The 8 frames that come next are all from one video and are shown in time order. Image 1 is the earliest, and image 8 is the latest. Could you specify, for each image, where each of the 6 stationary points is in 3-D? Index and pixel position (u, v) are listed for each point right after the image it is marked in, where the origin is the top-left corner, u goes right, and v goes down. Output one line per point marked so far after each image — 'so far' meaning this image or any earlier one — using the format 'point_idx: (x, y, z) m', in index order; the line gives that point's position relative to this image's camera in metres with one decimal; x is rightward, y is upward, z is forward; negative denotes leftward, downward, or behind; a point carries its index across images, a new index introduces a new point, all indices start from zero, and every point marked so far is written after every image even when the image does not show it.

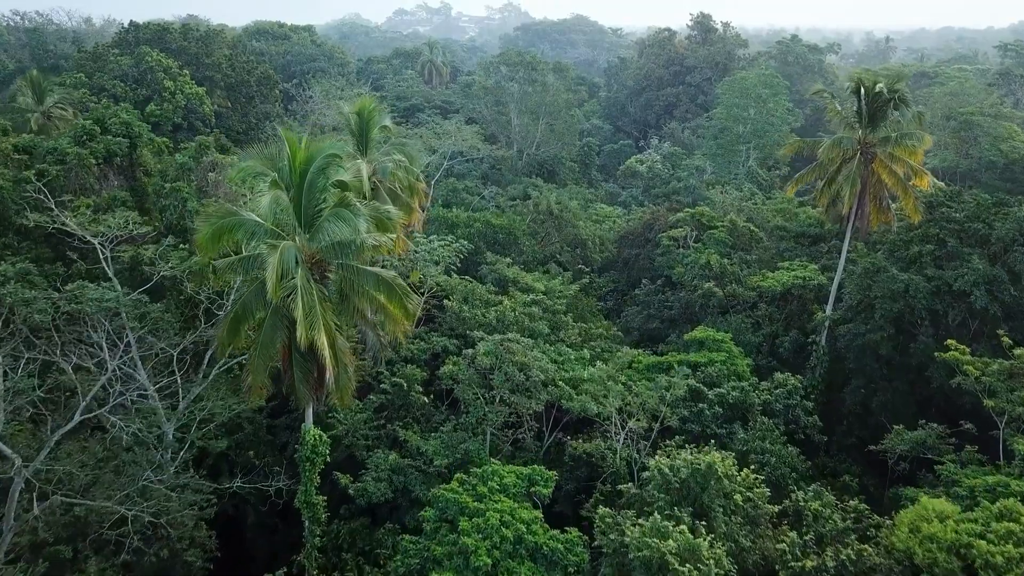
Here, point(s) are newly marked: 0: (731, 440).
0: (+3.1, -2.2, +10.5) m
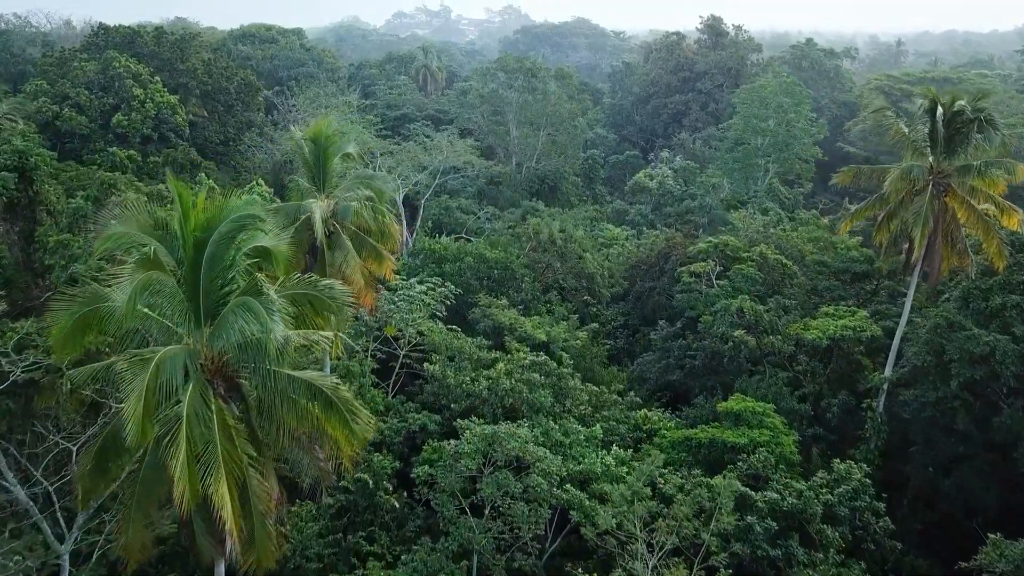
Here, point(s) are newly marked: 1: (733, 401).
0: (+3.0, -3.0, +8.2) m
1: (+3.3, -1.7, +11.1) m
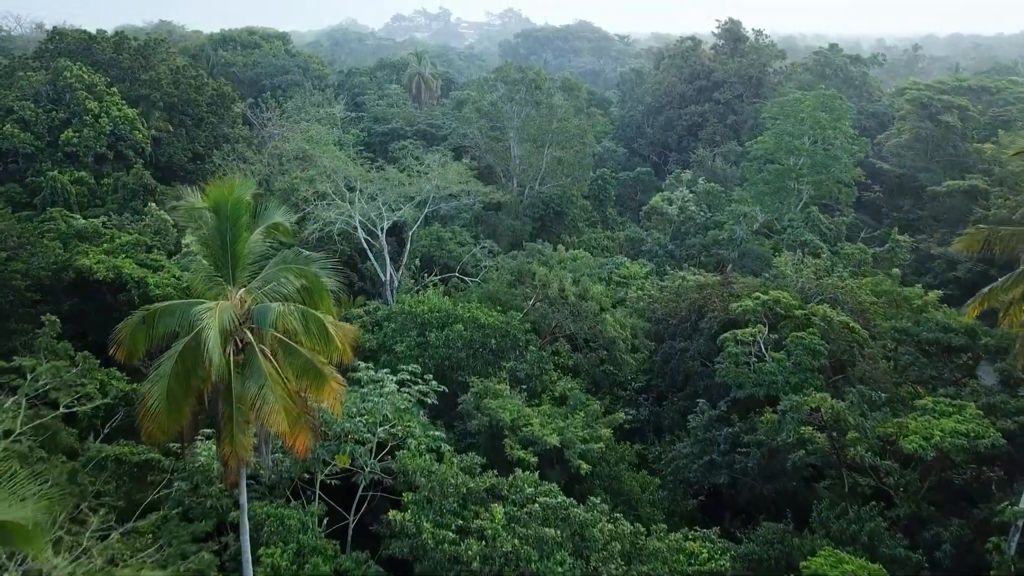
0: (+3.1, -4.2, +5.0) m
1: (+3.3, -2.9, +8.0) m
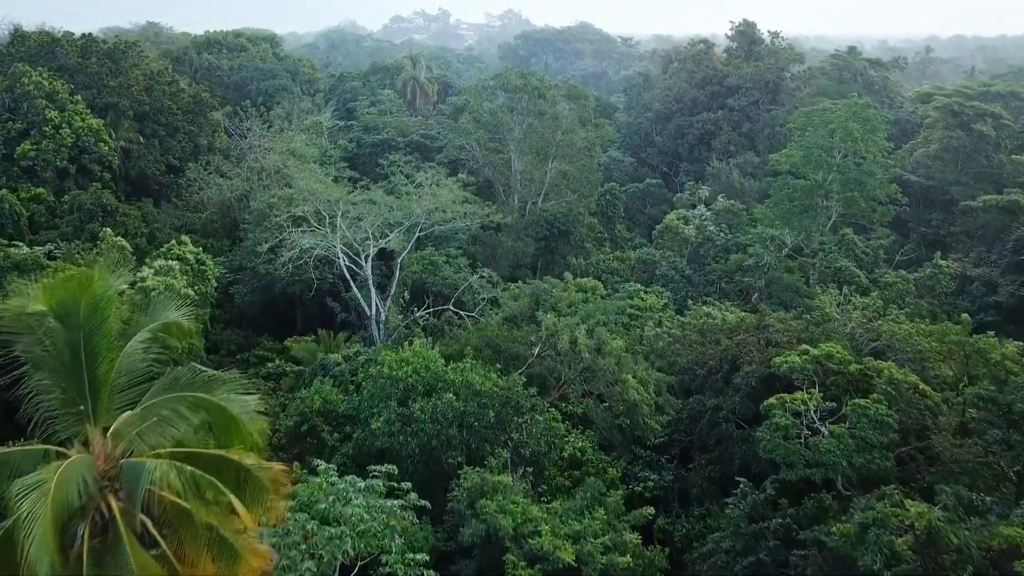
0: (+3.1, -5.0, +2.9) m
1: (+3.4, -3.7, +5.8) m
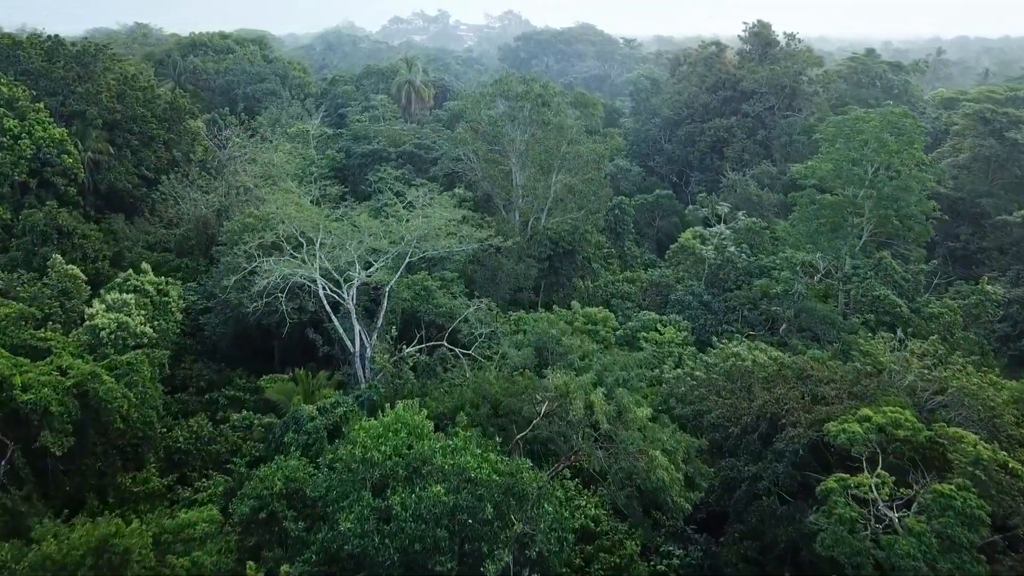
0: (+3.1, -5.7, +1.0) m
1: (+3.4, -4.4, +3.9) m
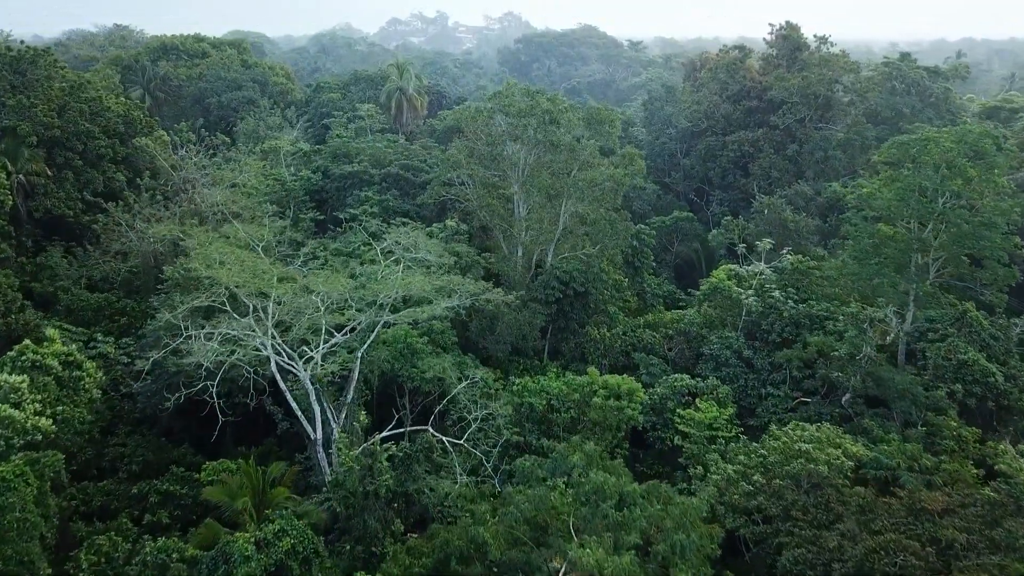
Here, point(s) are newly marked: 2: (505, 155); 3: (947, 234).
0: (+3.2, -6.8, -2.2) m
1: (+3.5, -5.5, +0.8) m
2: (-0.2, +3.1, +17.5) m
3: (+9.5, +1.2, +16.1) m
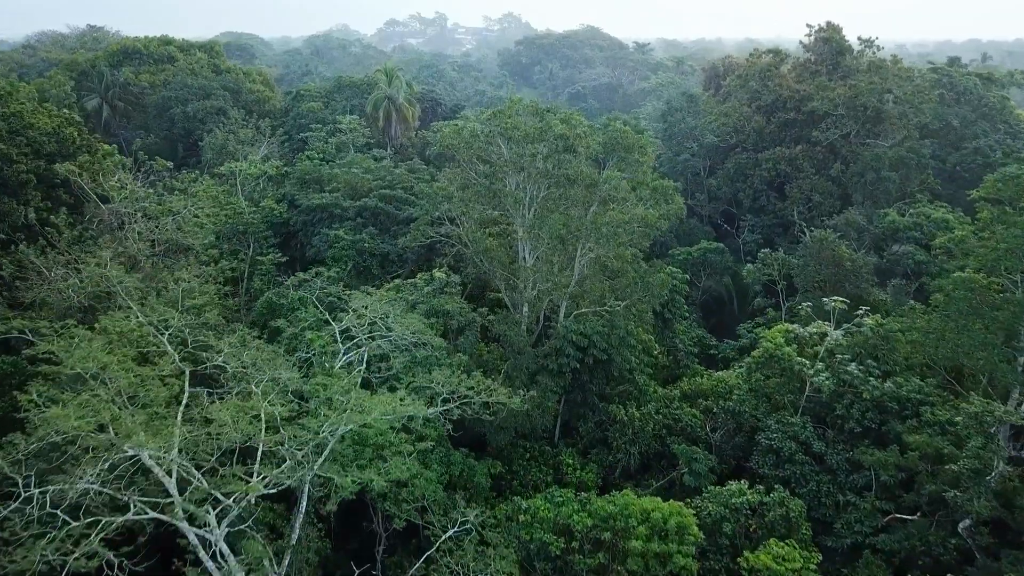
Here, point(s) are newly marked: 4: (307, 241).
0: (+3.3, -8.0, -5.8) m
1: (+3.5, -6.7, -2.8) m
2: (-0.1, +1.9, +13.9) m
3: (+9.5, -0.1, +12.6) m
4: (-4.8, +1.1, +17.5) m
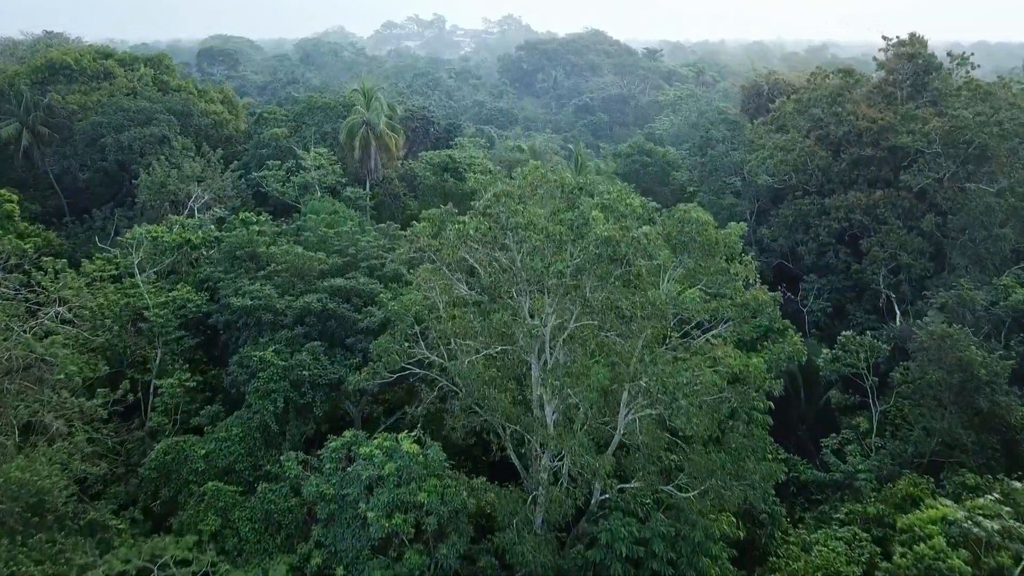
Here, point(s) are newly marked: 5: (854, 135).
0: (+3.4, -10.1, -10.8) m
1: (+3.7, -8.8, -7.8) m
2: (0.0, -0.2, +8.9) m
3: (+9.7, -2.2, +7.5) m
4: (-4.7, -1.0, +12.4) m
5: (+9.1, +4.2, +19.9) m
